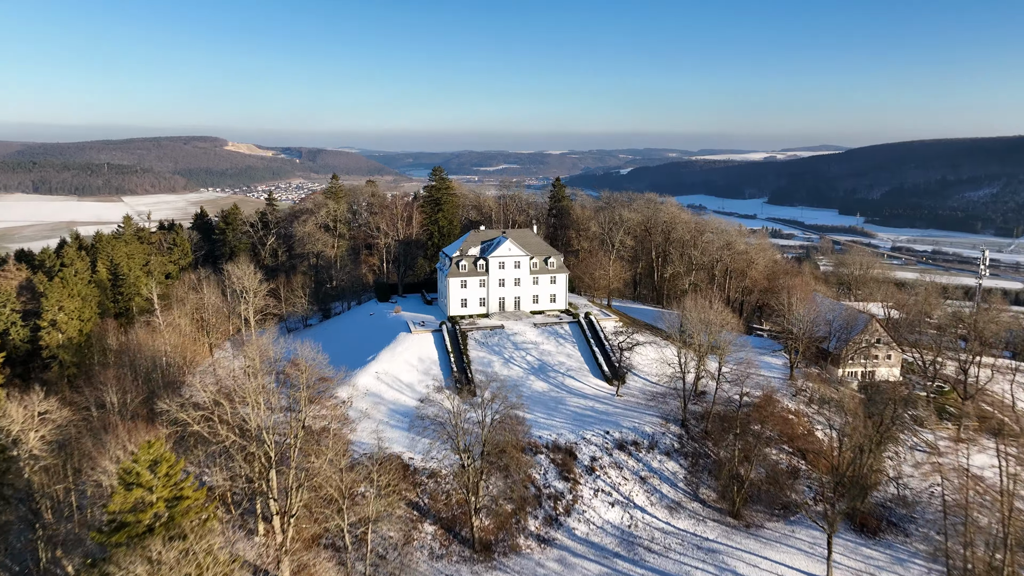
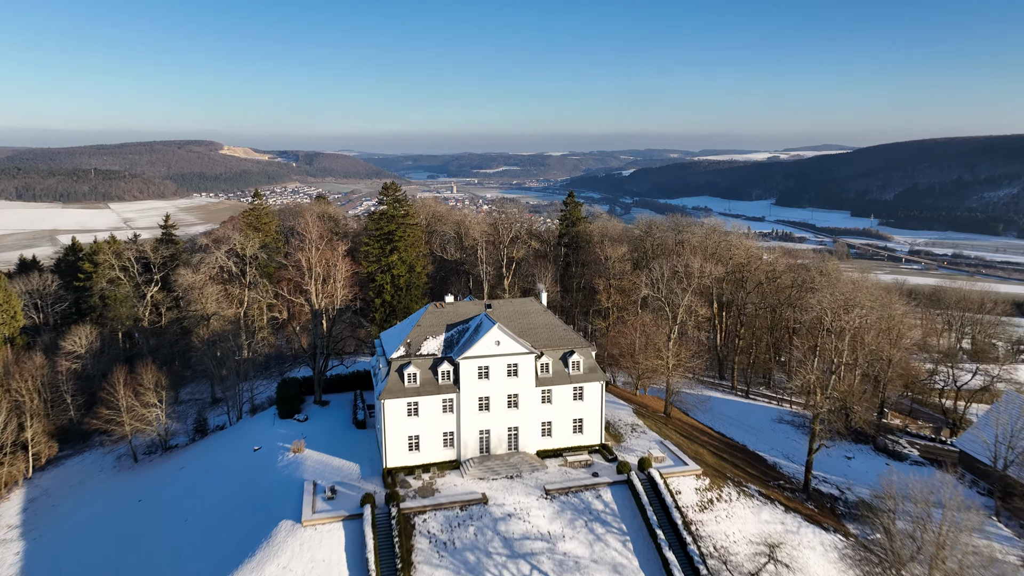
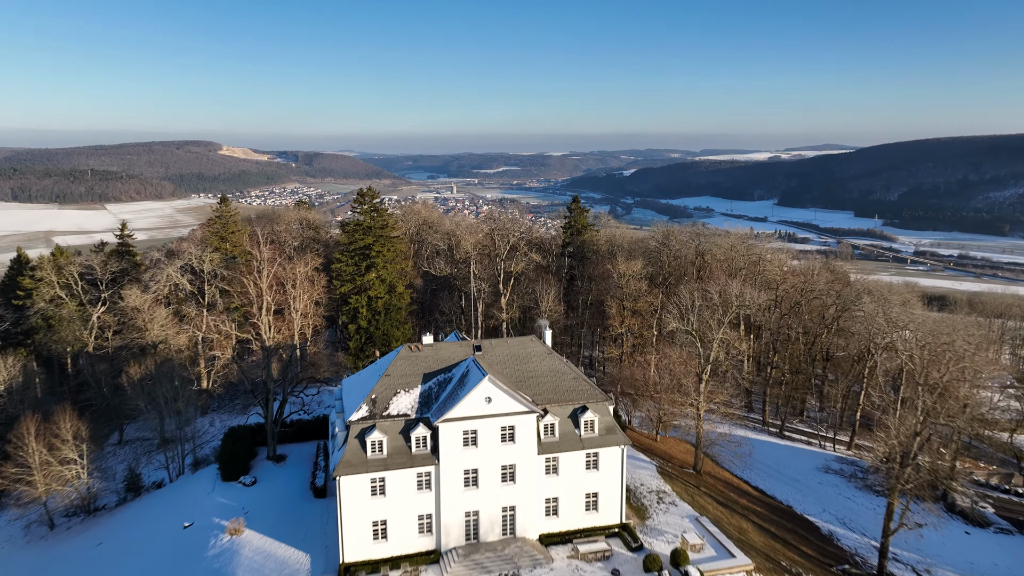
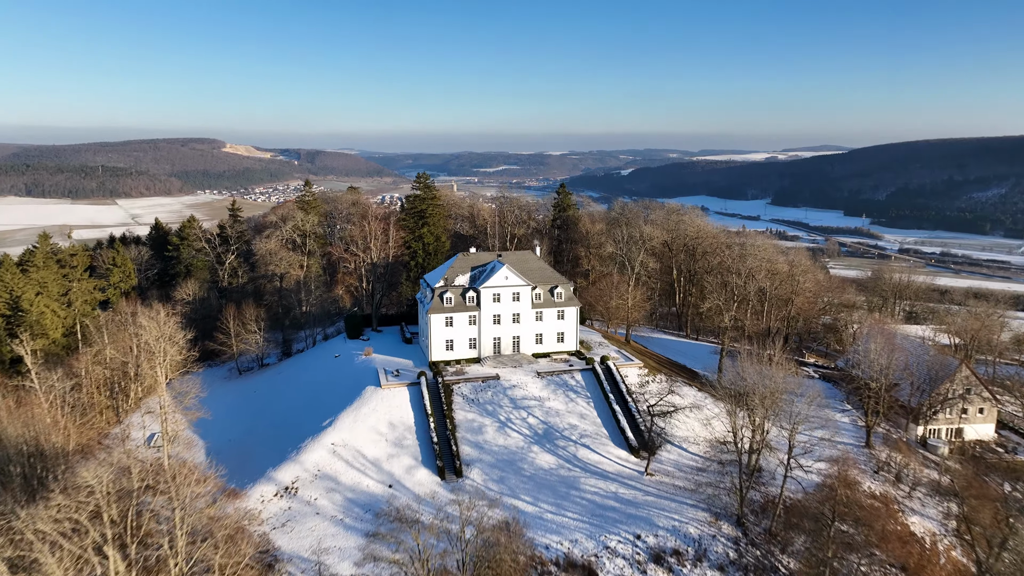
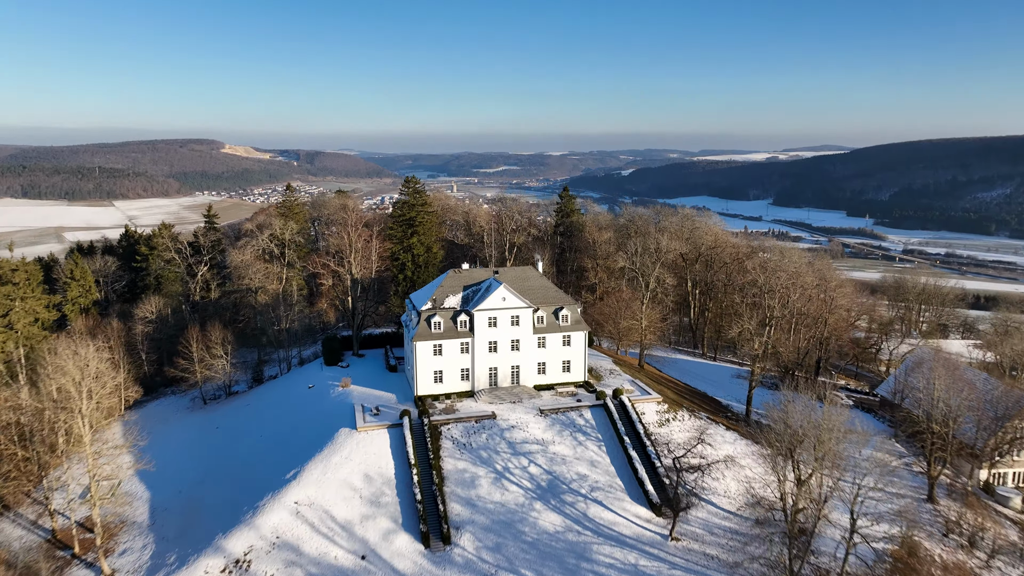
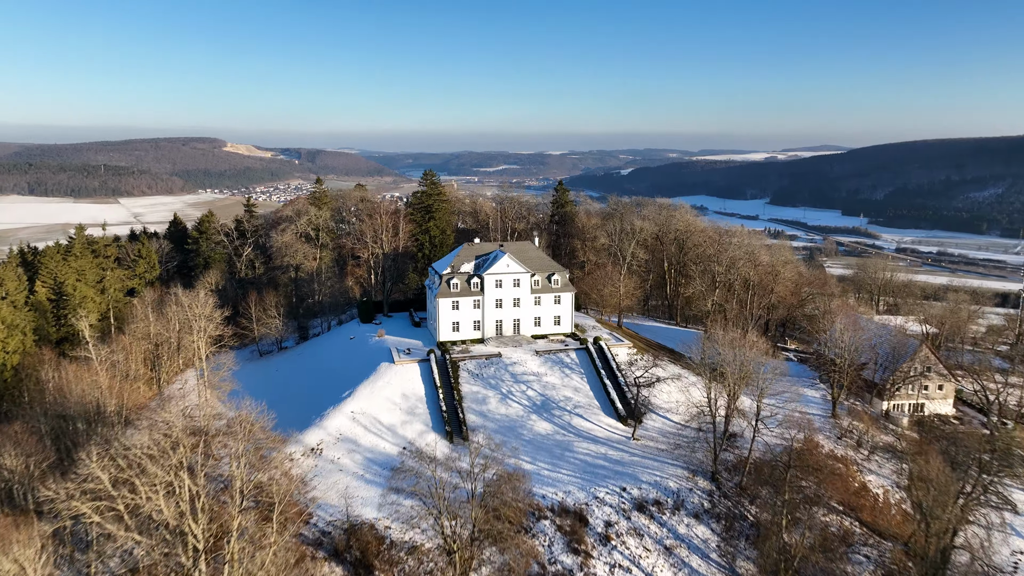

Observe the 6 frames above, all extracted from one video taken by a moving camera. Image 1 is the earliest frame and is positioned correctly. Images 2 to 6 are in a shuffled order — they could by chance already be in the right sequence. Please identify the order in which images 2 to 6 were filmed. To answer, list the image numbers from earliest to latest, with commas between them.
6, 4, 5, 2, 3
